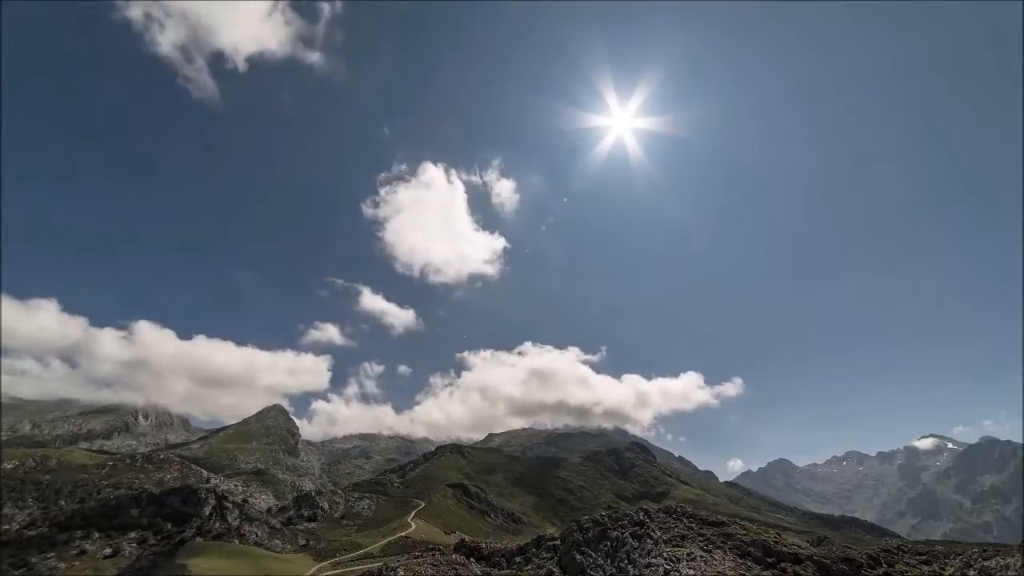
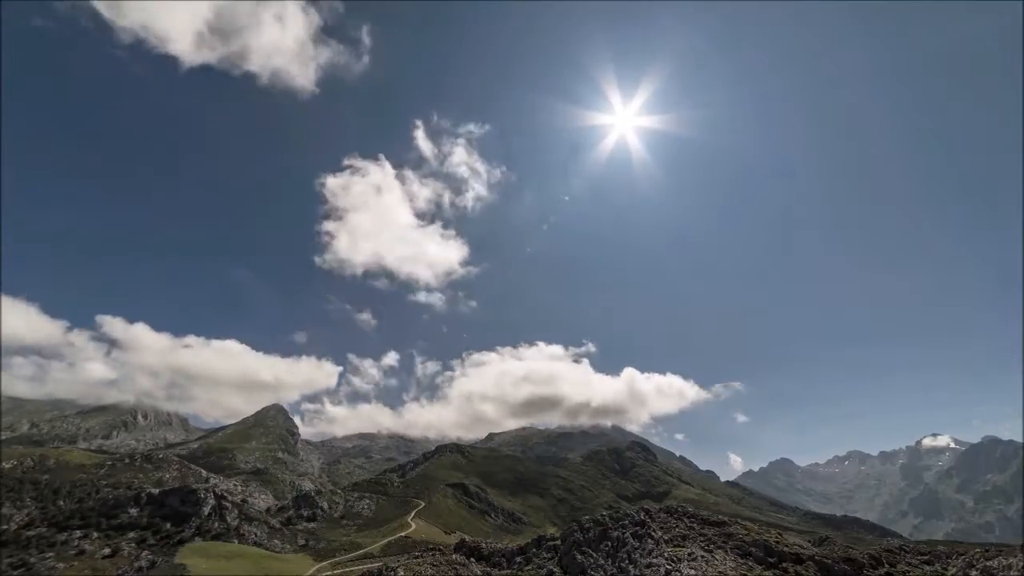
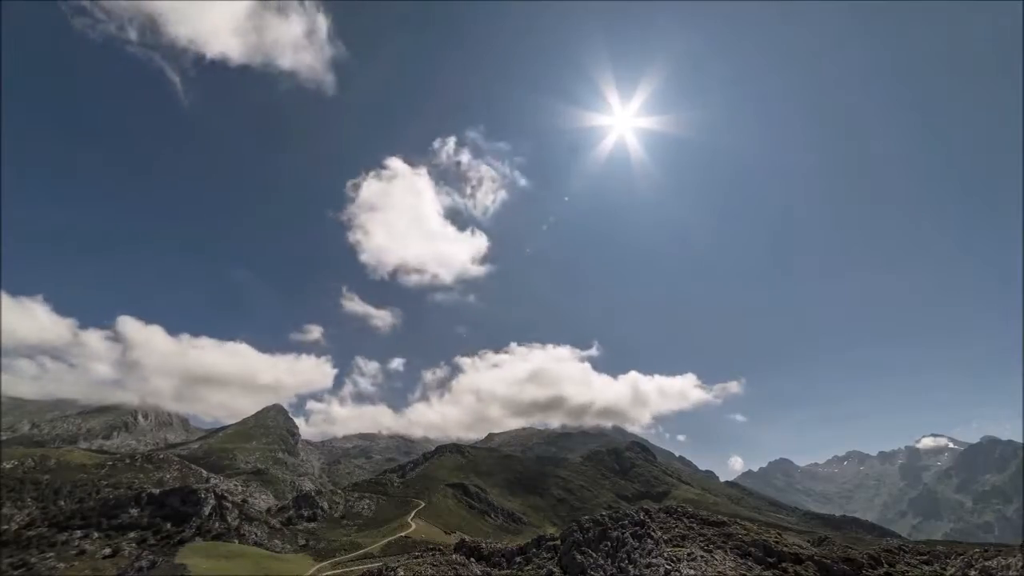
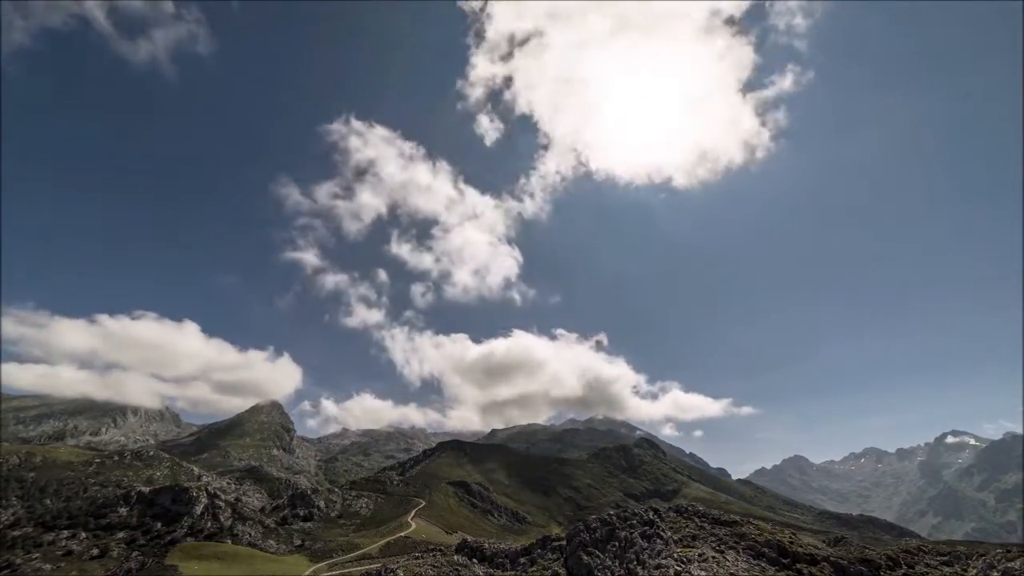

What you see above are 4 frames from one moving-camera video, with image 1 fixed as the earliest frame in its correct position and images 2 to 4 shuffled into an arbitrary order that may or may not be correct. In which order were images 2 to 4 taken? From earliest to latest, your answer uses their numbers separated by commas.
3, 2, 4
